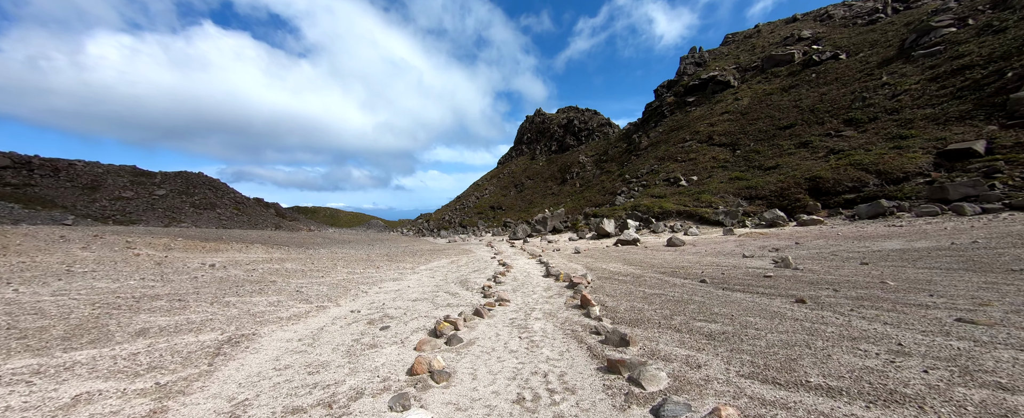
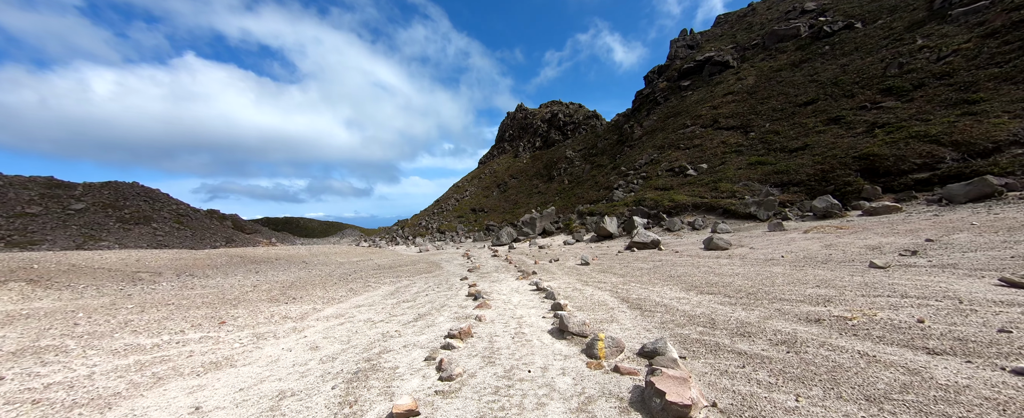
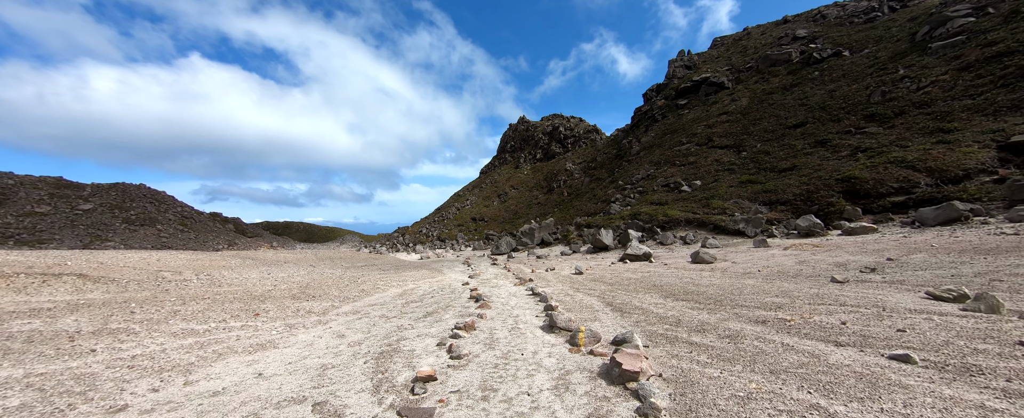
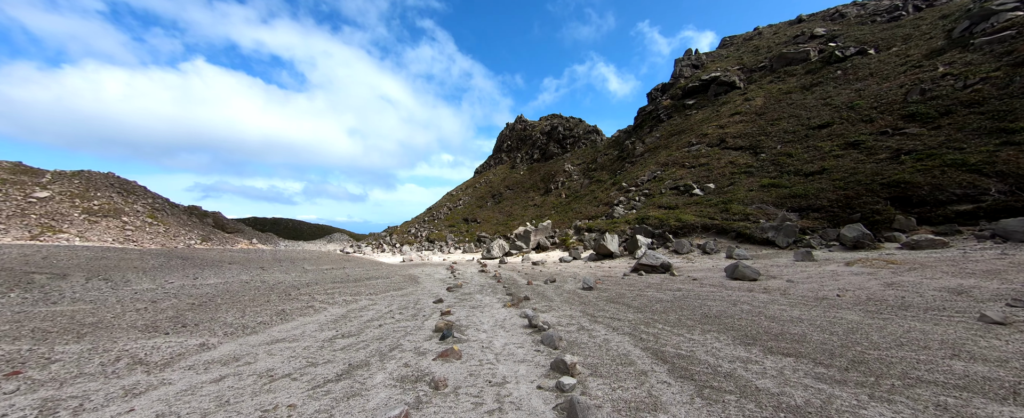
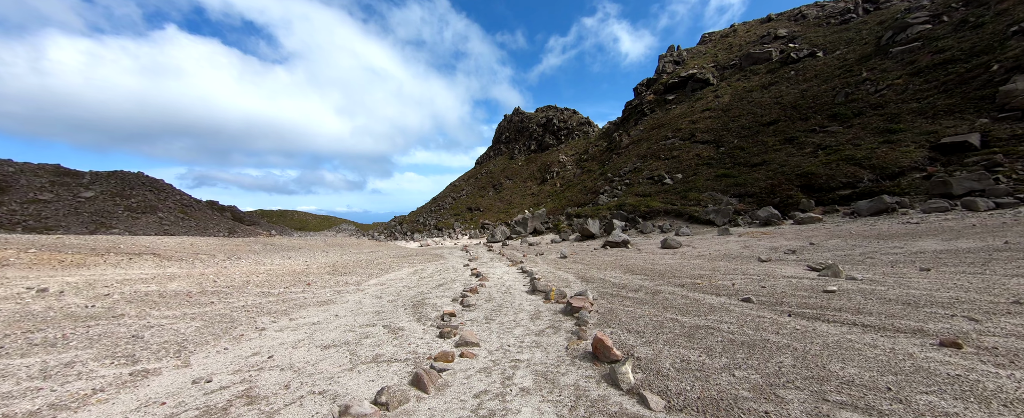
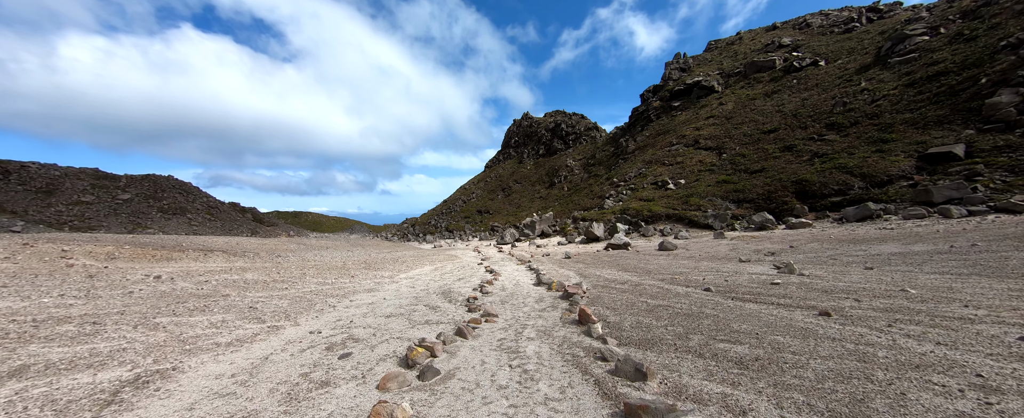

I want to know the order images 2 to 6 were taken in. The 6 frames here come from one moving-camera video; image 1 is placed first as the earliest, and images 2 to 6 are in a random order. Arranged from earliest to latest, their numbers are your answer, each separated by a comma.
6, 5, 3, 2, 4
